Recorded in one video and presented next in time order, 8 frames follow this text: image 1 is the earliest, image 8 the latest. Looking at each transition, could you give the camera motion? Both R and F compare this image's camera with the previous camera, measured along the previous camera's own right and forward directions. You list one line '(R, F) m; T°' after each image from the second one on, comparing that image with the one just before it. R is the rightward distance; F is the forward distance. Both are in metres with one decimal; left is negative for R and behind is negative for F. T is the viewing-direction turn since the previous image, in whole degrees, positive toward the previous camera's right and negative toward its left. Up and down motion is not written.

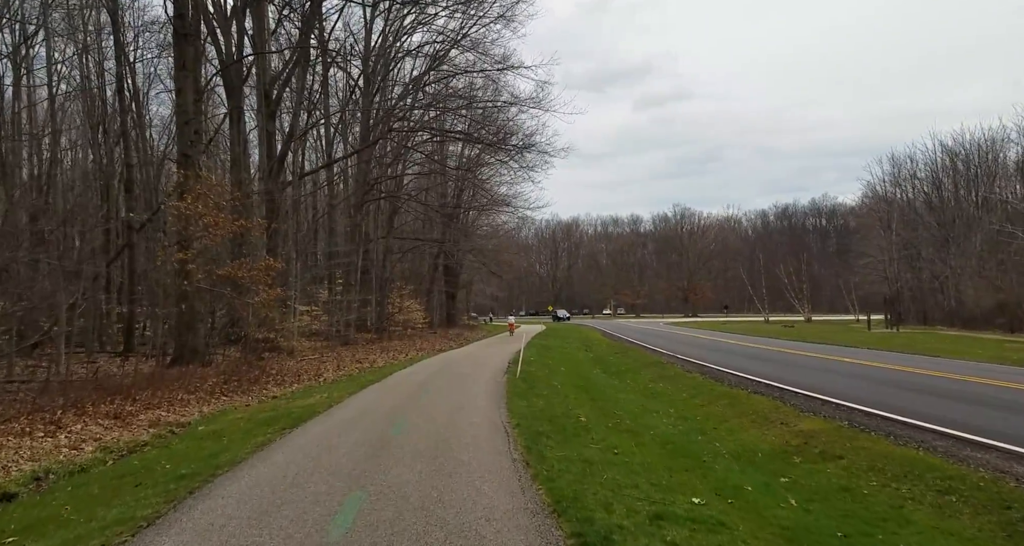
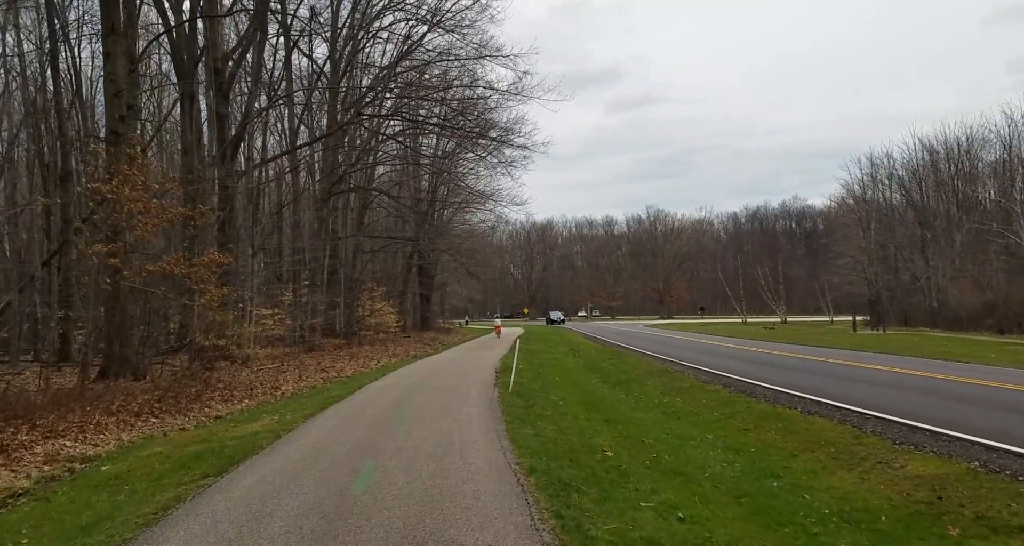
(-0.3, +2.1) m; +2°
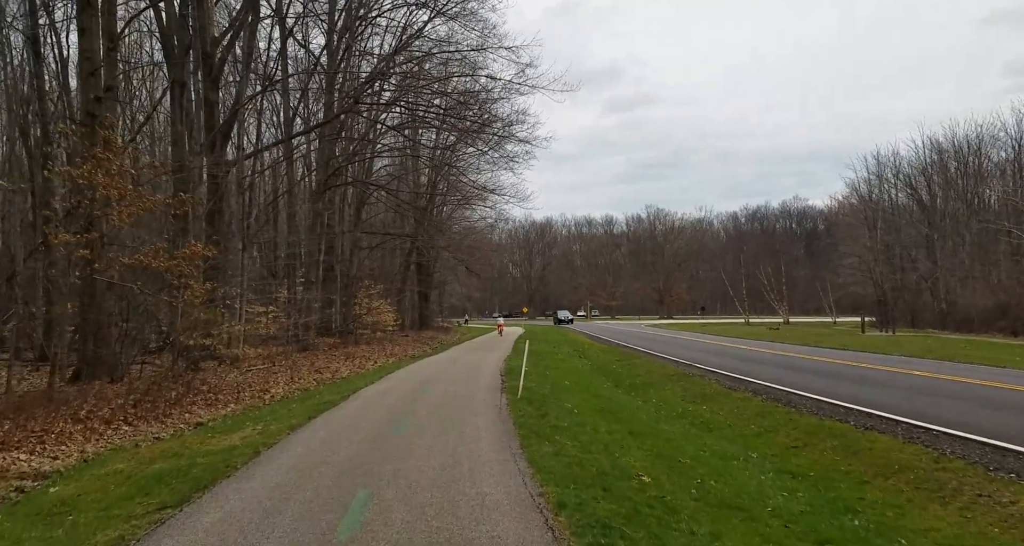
(-0.2, +1.0) m; 0°
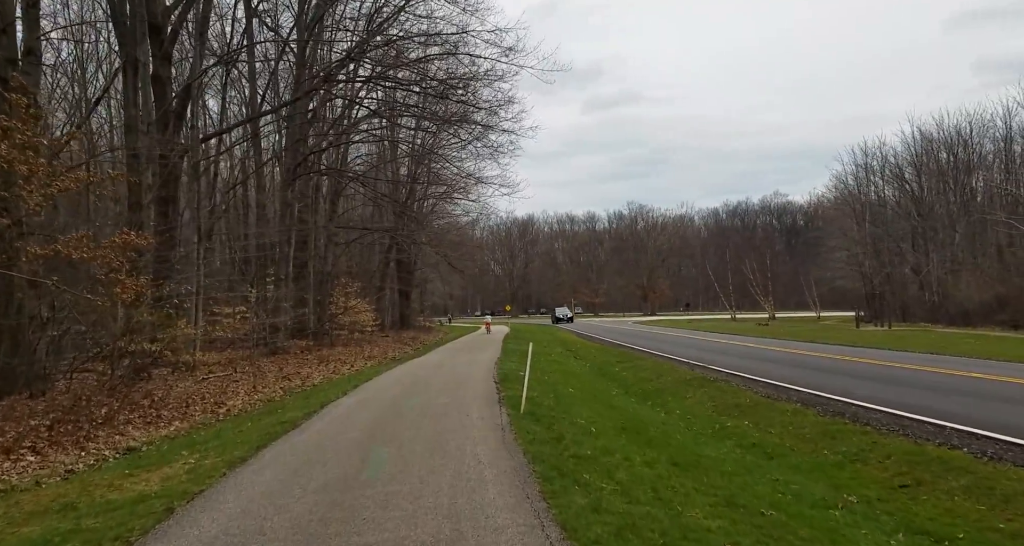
(-0.2, +1.9) m; +2°
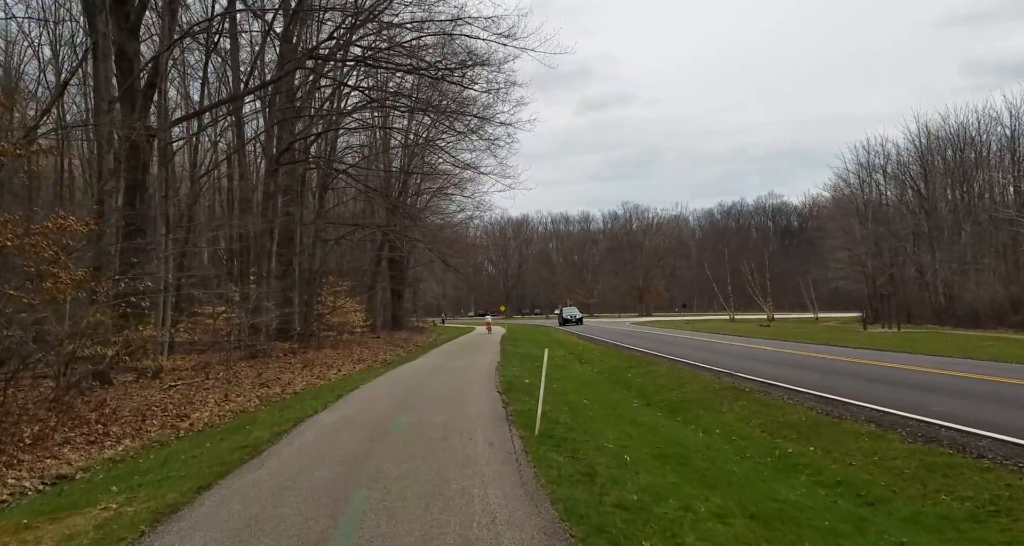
(-0.2, +1.6) m; +1°
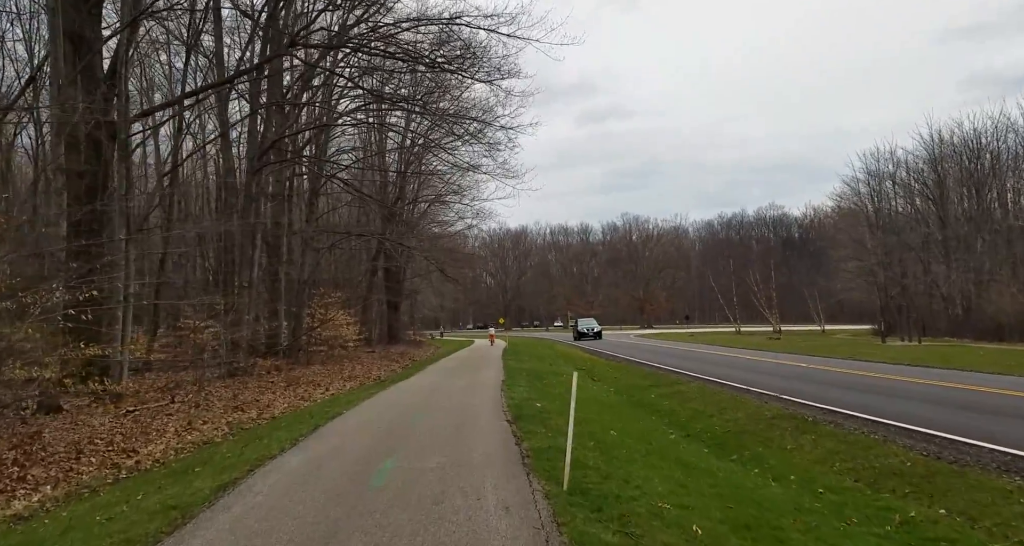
(-0.2, +1.8) m; 0°
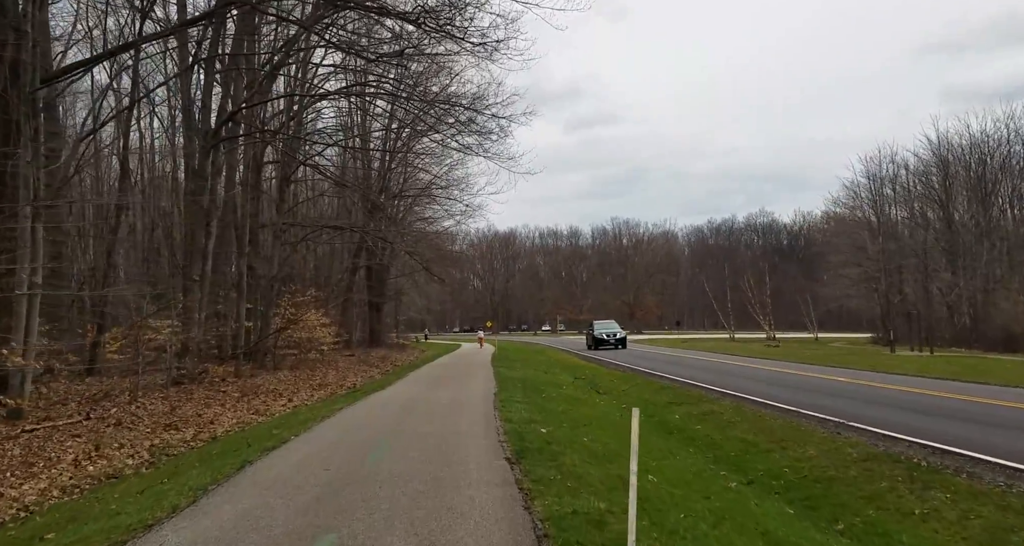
(-0.1, +2.4) m; +1°
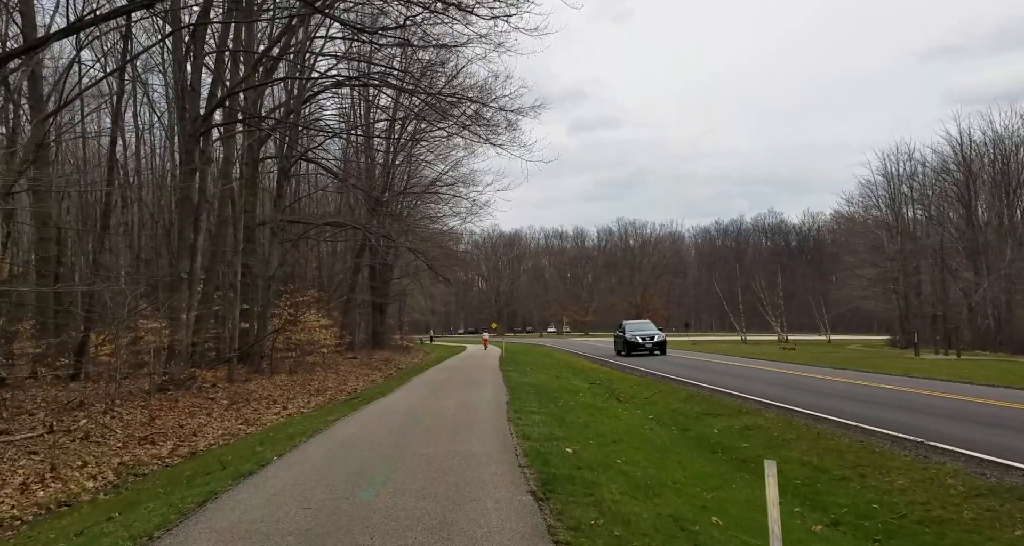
(-0.2, +1.3) m; 0°
